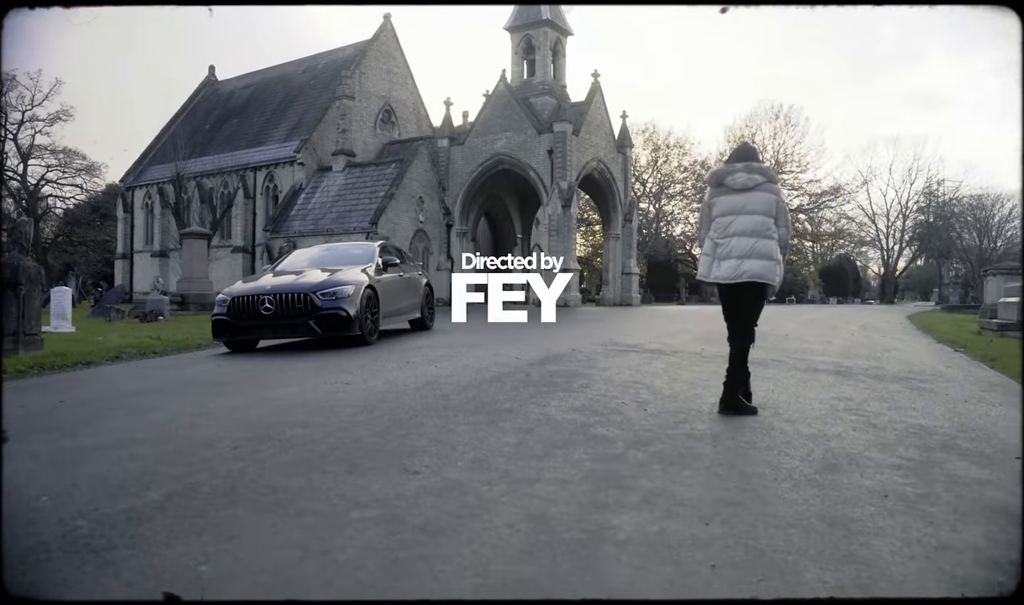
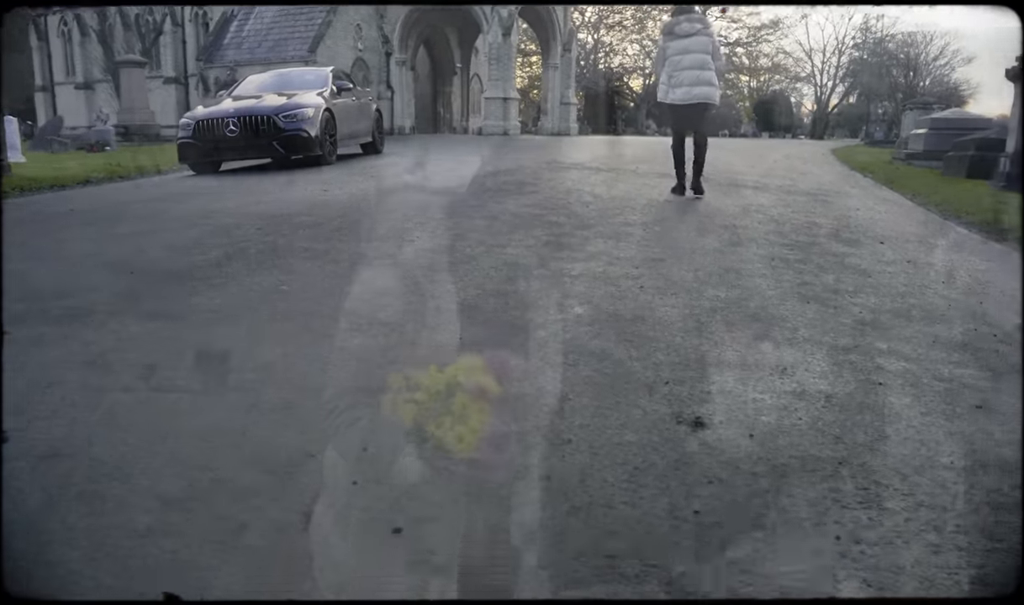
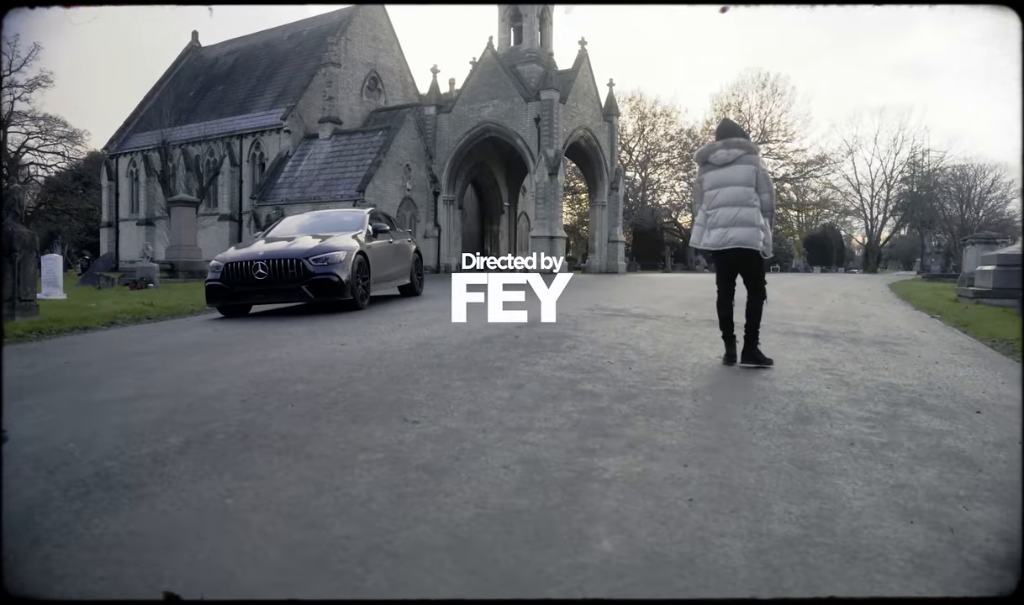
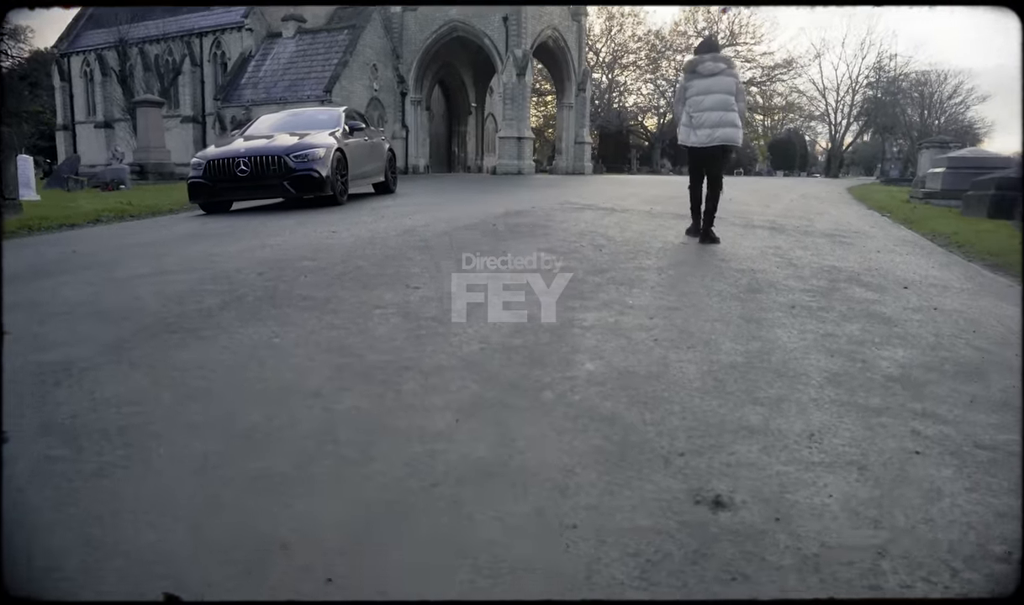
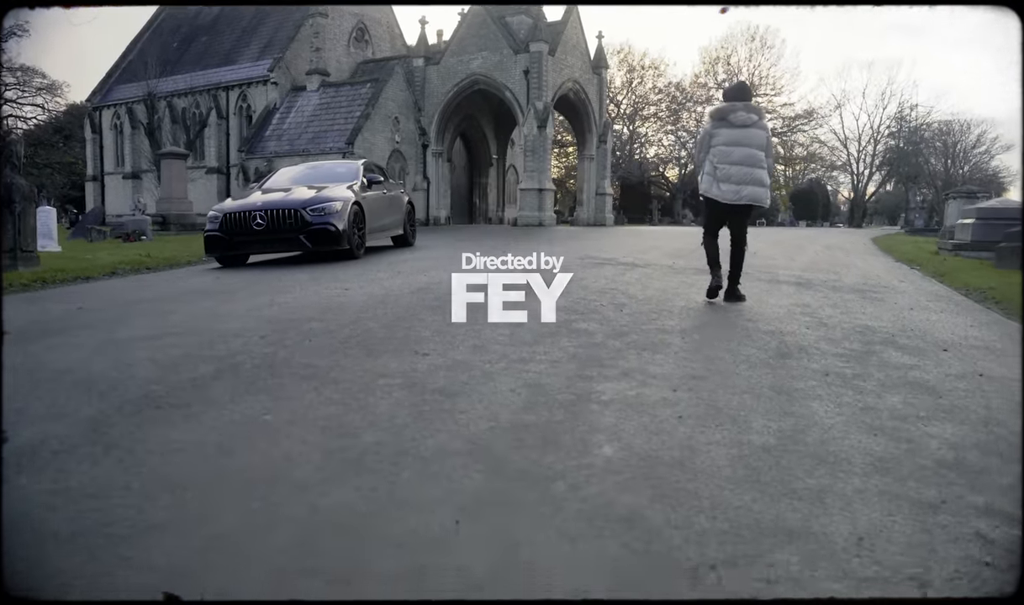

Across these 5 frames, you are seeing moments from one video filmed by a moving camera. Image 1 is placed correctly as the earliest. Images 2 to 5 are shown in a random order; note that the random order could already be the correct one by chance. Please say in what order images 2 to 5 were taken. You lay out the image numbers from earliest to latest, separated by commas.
3, 5, 4, 2
